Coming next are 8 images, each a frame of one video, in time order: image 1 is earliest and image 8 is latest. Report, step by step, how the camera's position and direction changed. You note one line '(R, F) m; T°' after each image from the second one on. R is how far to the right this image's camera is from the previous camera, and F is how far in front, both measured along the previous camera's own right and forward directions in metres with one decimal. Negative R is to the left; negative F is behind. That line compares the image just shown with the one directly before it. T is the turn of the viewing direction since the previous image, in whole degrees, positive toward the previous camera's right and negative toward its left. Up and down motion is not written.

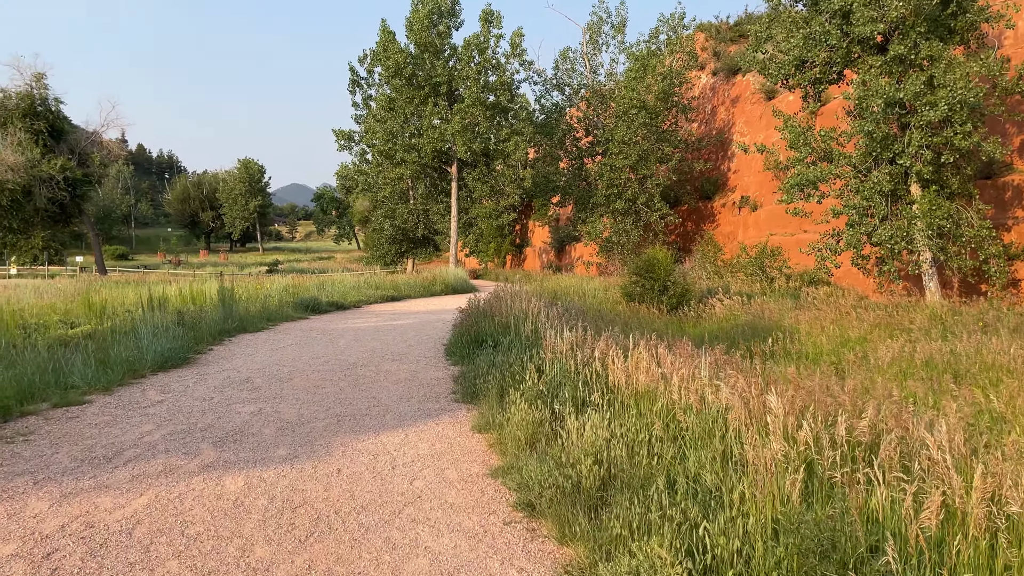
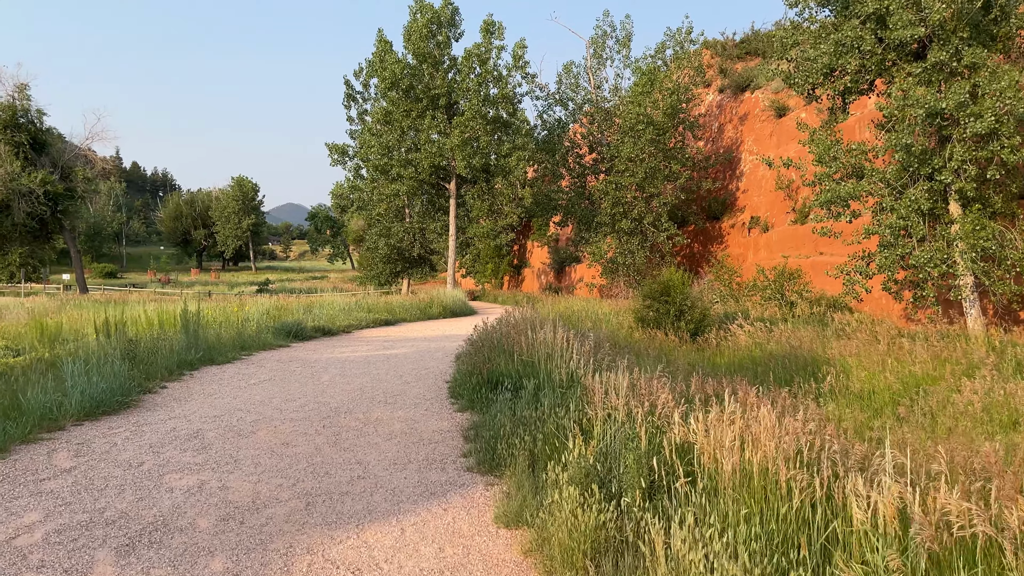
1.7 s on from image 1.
(-0.2, +1.1) m; 0°
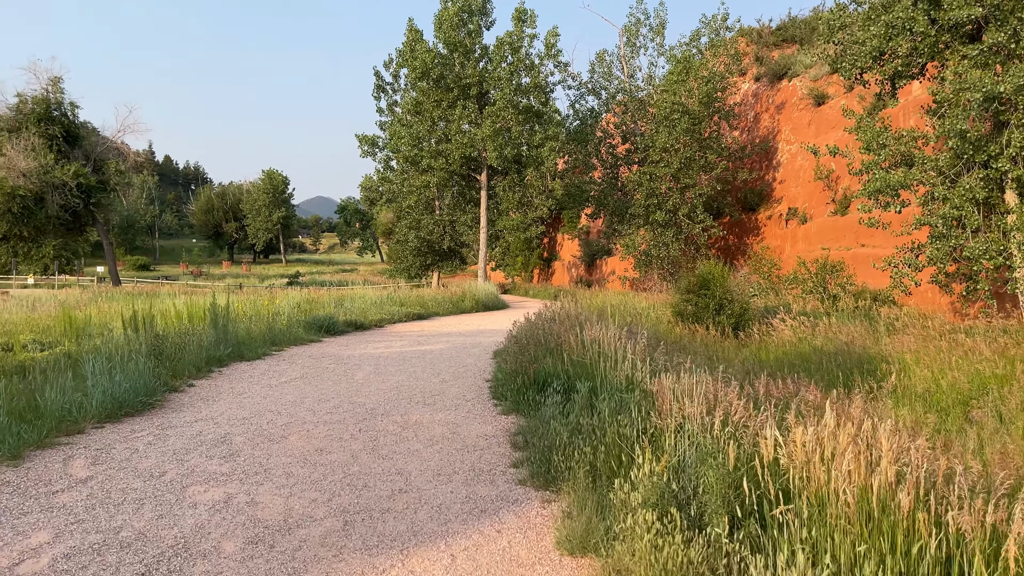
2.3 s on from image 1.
(-0.1, +0.3) m; -2°
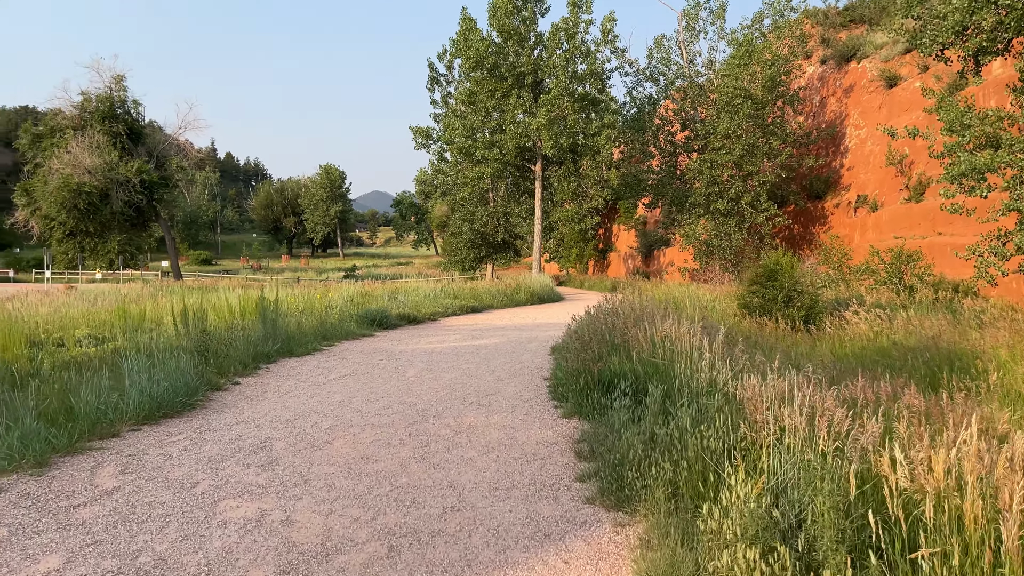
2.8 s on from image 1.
(0.0, +0.3) m; -4°
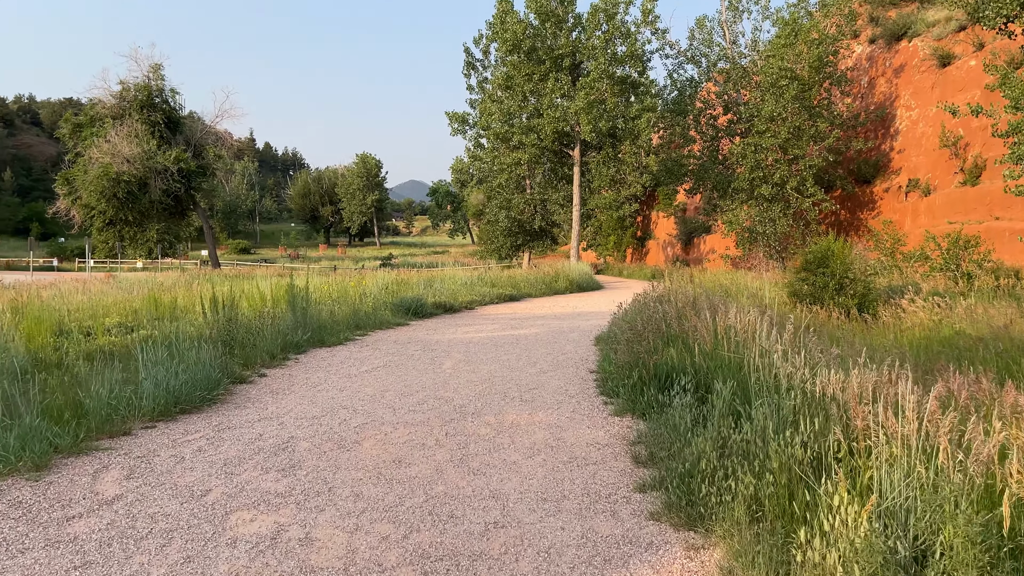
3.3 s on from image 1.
(0.0, +0.3) m; -3°
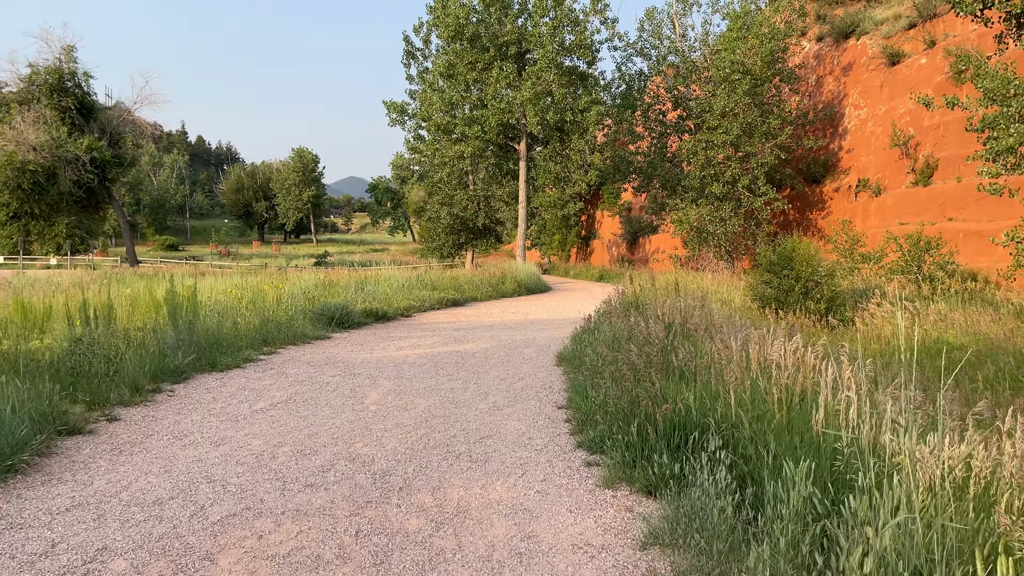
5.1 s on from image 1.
(0.0, +1.1) m; +4°
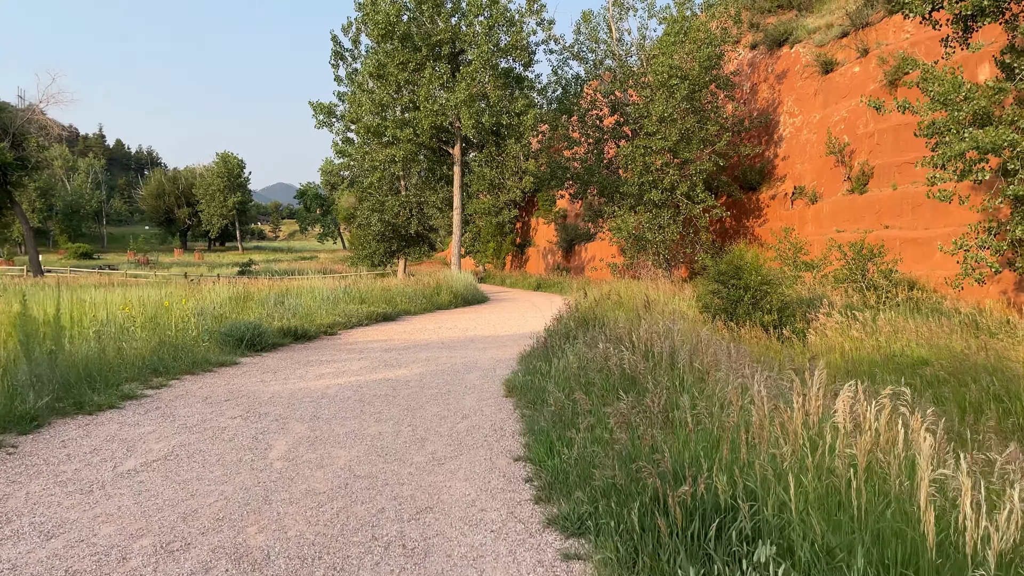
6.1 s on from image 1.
(0.0, +0.7) m; +5°
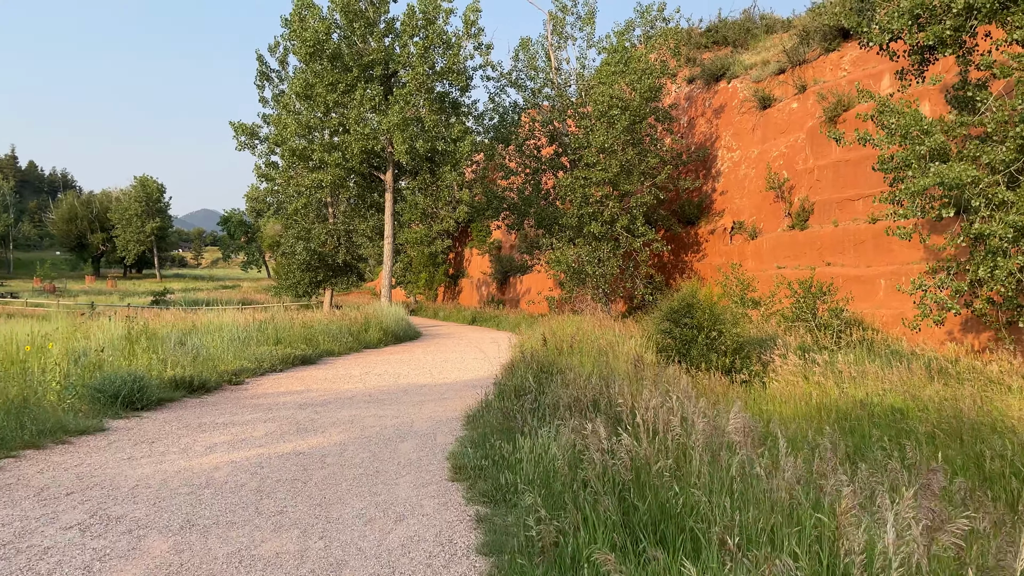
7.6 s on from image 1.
(-0.1, +0.9) m; +5°
